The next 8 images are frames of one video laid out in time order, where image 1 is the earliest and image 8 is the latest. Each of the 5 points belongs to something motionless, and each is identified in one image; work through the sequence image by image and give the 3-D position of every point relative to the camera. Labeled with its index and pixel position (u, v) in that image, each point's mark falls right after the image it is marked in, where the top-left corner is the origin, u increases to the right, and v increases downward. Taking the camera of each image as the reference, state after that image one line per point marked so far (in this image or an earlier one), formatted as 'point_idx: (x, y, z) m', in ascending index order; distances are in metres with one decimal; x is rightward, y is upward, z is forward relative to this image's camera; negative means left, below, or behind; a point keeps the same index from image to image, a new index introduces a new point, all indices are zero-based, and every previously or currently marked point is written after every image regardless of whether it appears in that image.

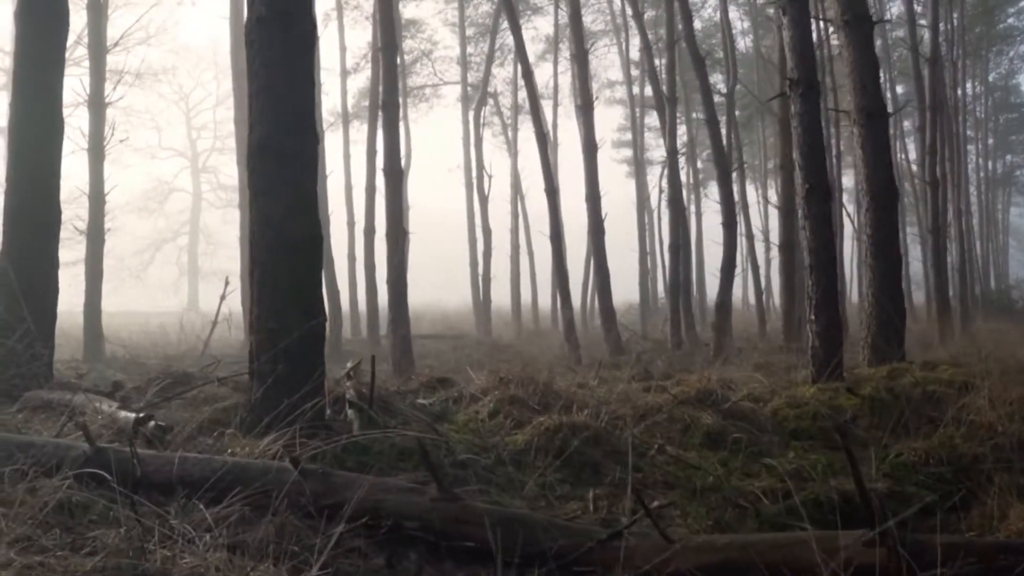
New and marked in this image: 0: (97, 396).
0: (-3.3, -0.9, +7.1) m
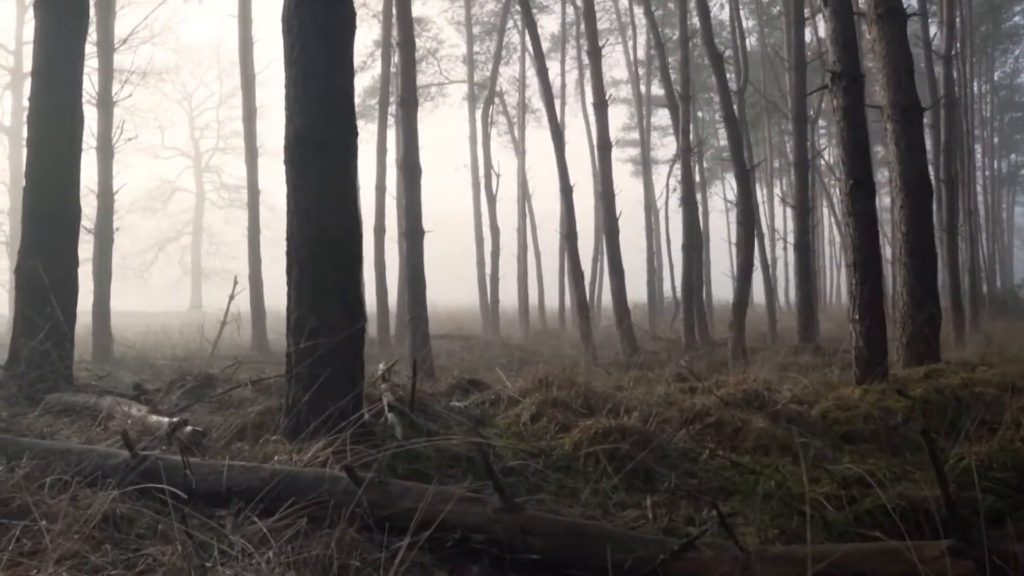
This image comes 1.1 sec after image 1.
0: (-3.0, -0.9, +6.8) m
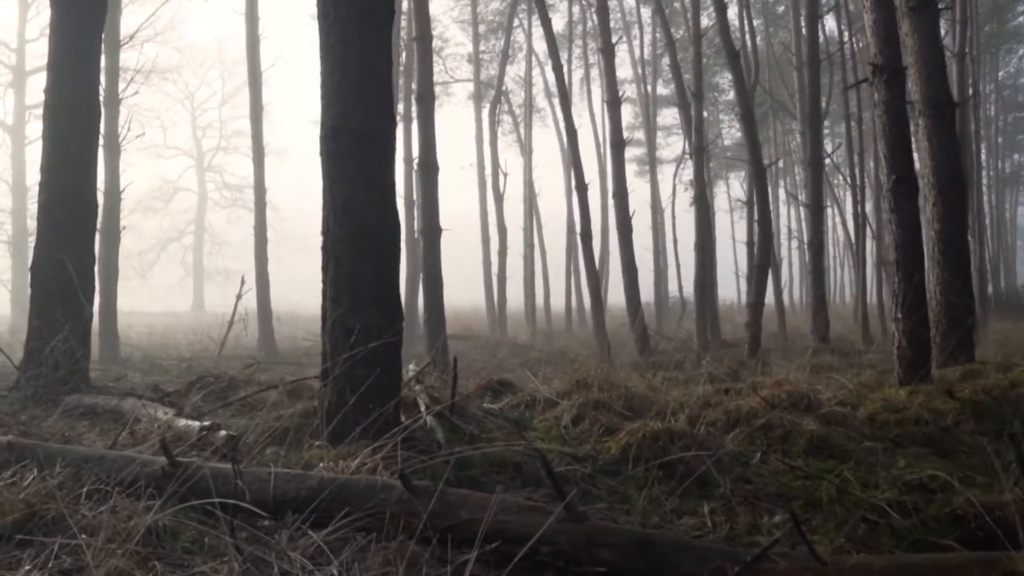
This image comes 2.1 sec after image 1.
0: (-2.7, -0.9, +6.6) m
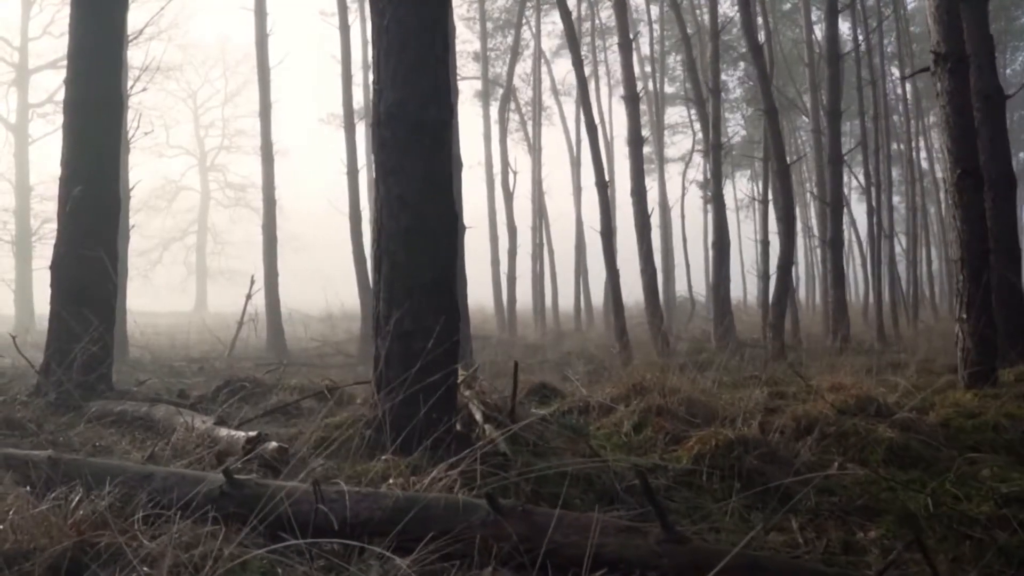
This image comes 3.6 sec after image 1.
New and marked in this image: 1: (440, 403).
0: (-2.4, -0.9, +6.2) m
1: (-0.4, -0.6, +4.7) m
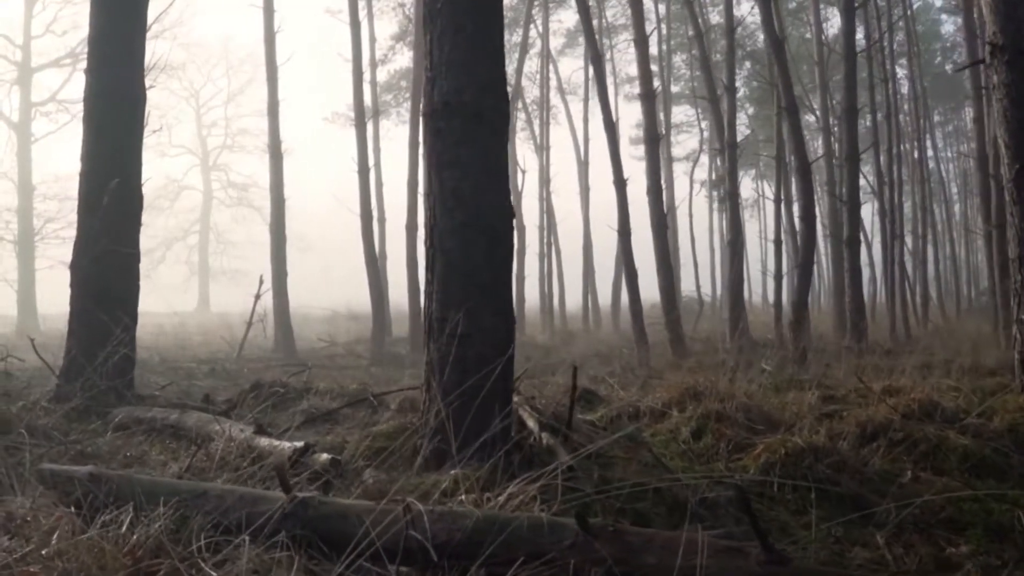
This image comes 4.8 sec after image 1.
0: (-2.0, -0.9, +5.9) m
1: (-0.1, -0.6, +4.4) m
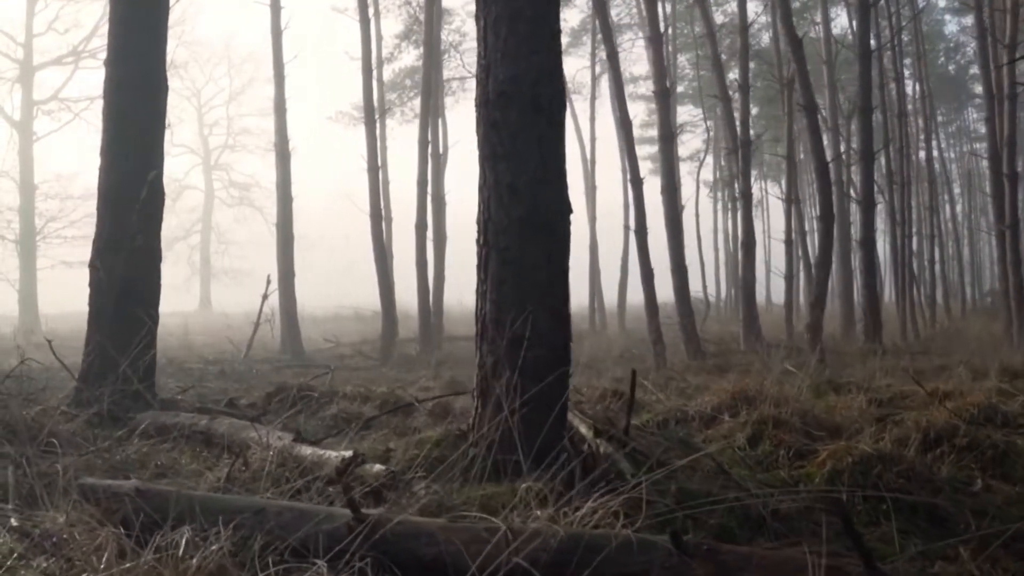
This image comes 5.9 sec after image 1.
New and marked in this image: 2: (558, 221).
0: (-1.8, -0.9, +5.6) m
1: (+0.2, -0.6, +4.2) m
2: (+0.2, +0.3, +4.3) m
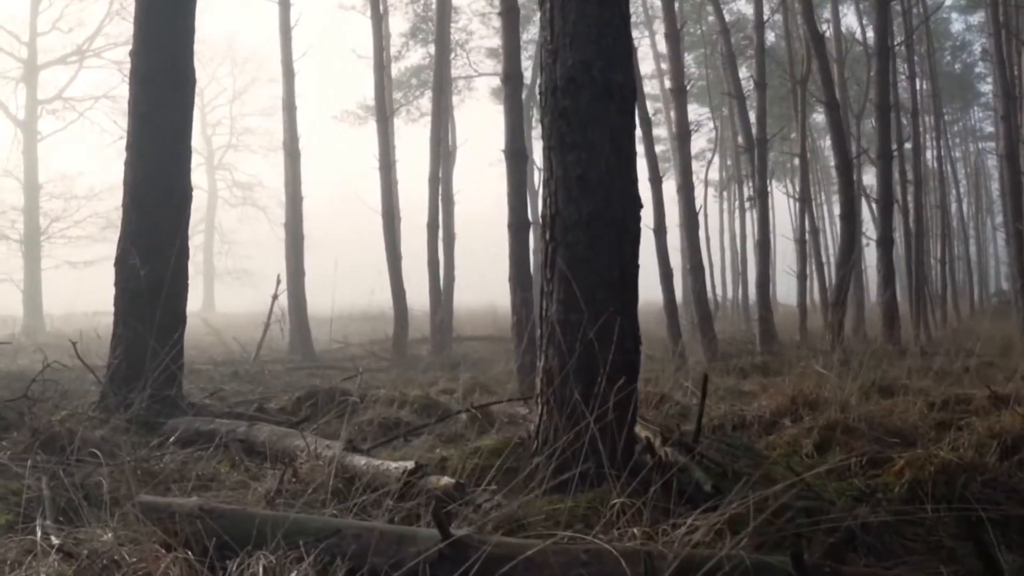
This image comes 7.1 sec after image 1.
0: (-1.4, -0.9, +5.4) m
1: (+0.5, -0.6, +3.9) m
2: (+0.5, +0.3, +4.0) m
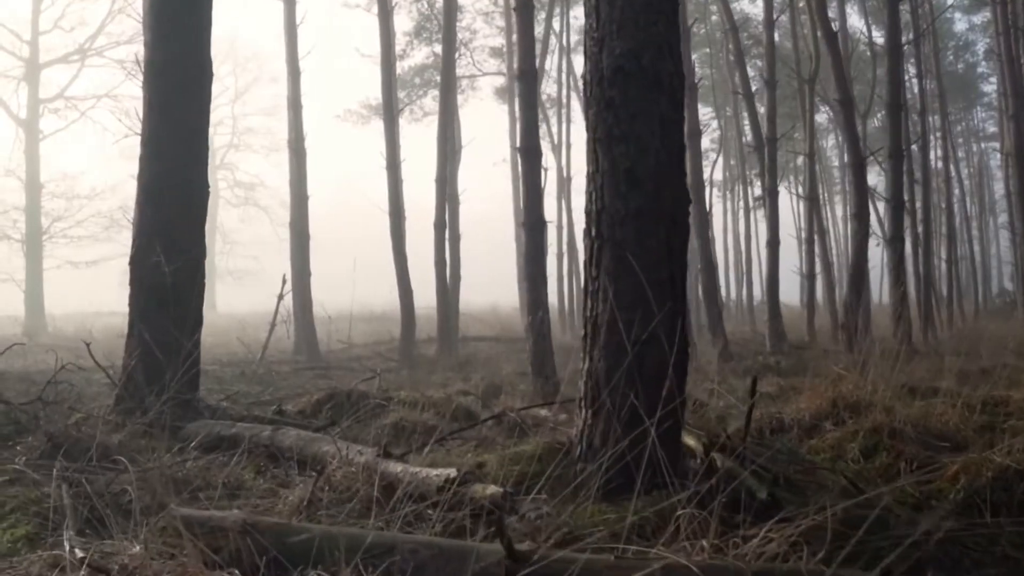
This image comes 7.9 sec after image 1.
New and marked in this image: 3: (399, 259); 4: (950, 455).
0: (-1.2, -0.8, +5.2) m
1: (+0.7, -0.6, +3.7) m
2: (+0.7, +0.3, +3.8) m
3: (-2.4, +0.6, +18.7) m
4: (+2.4, -0.9, +4.7) m
